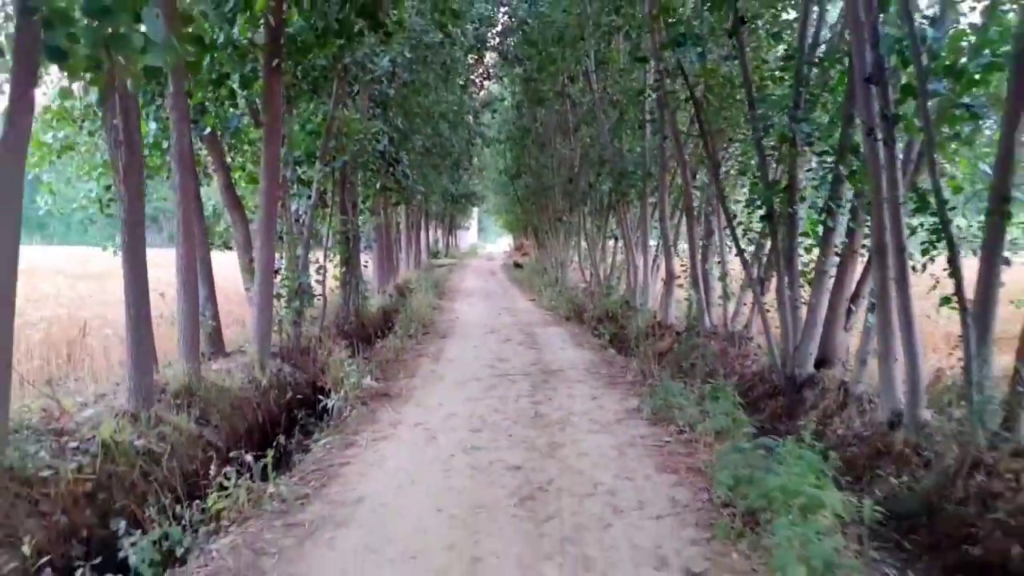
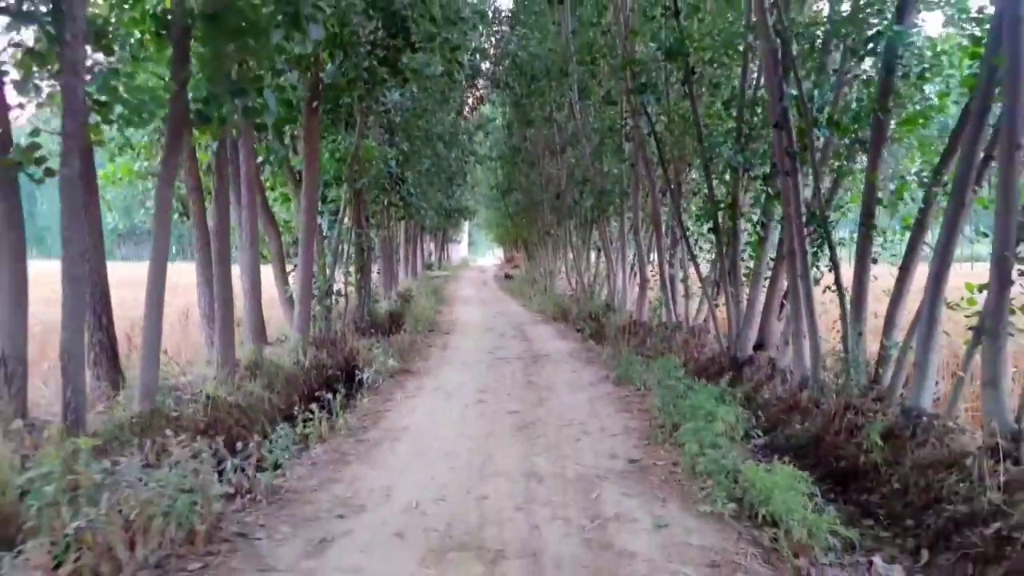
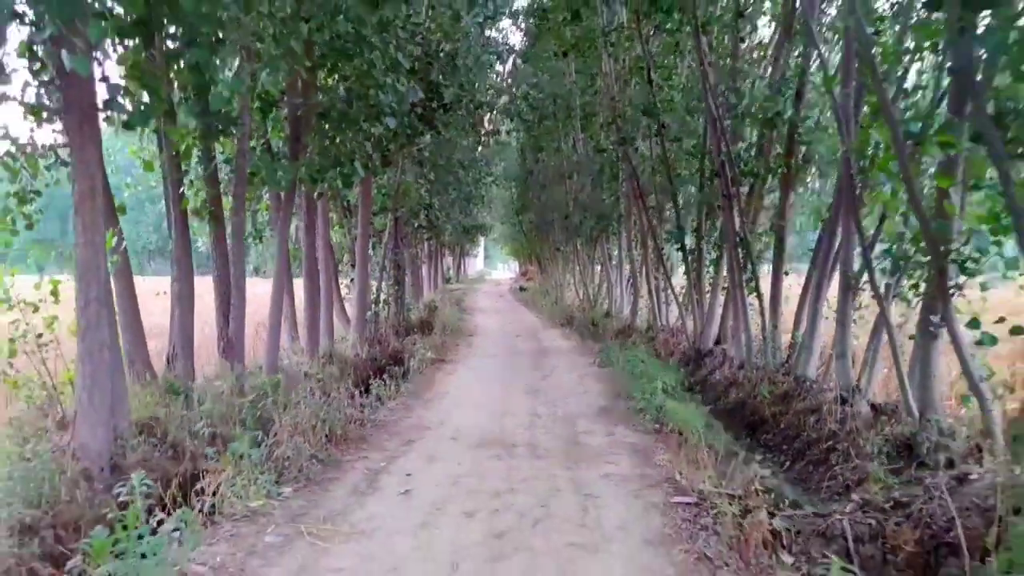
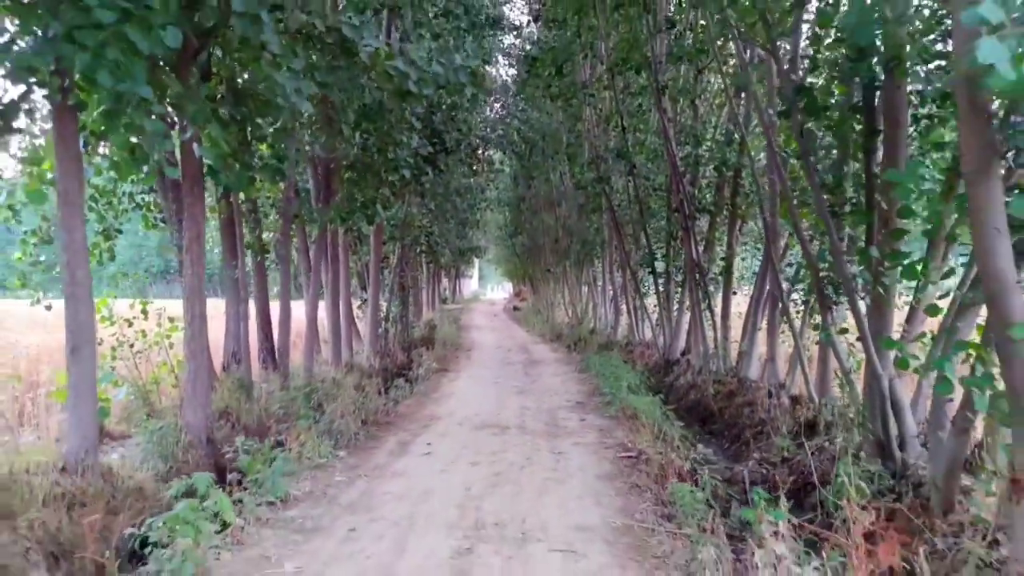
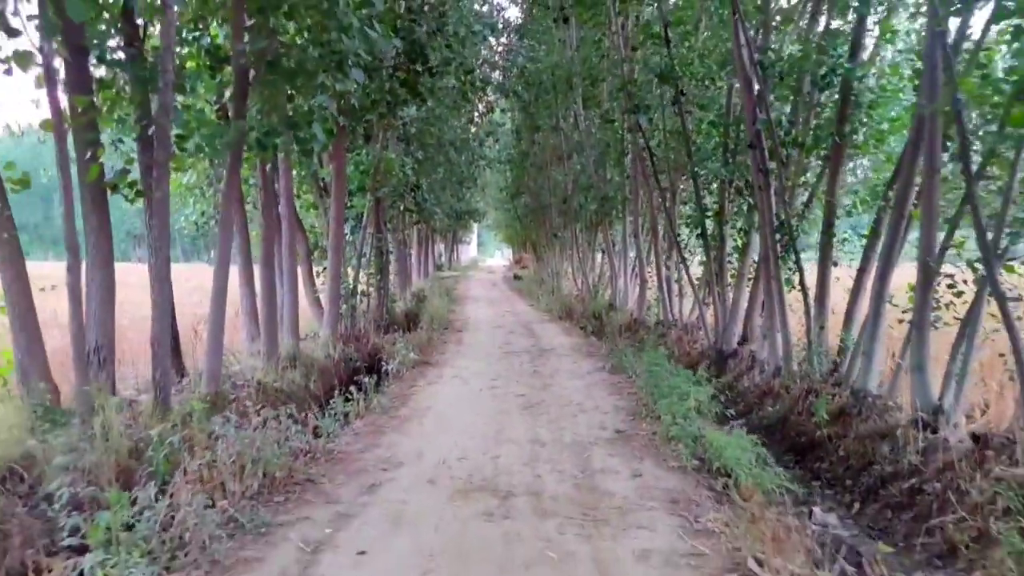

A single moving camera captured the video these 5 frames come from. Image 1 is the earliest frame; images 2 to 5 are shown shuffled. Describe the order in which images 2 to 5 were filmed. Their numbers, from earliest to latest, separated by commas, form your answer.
2, 5, 3, 4
